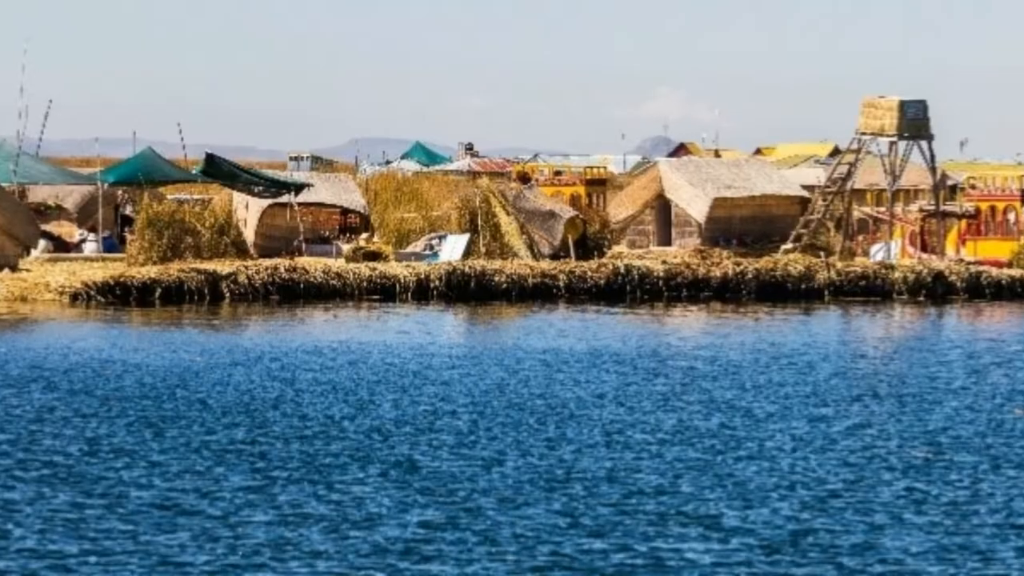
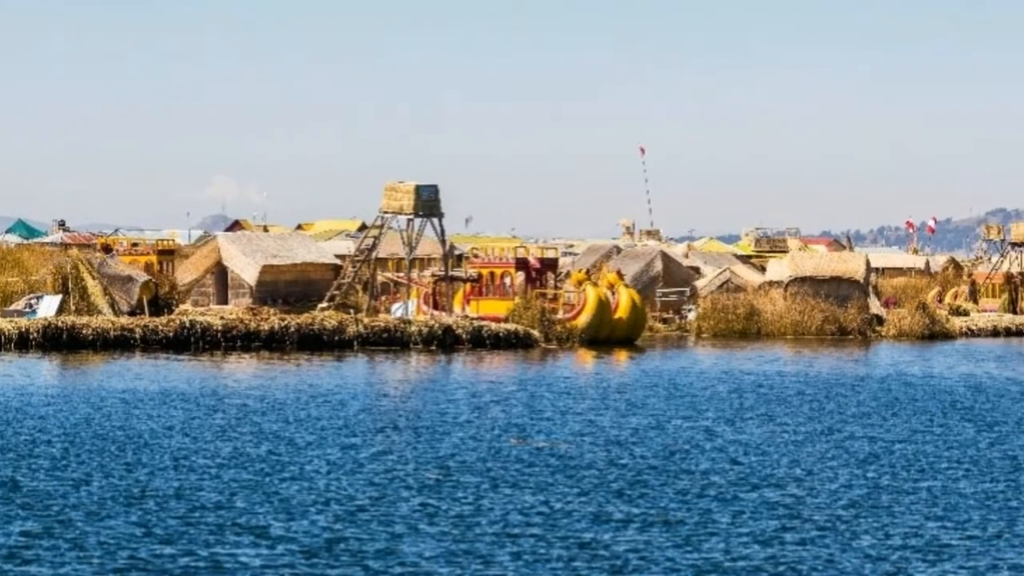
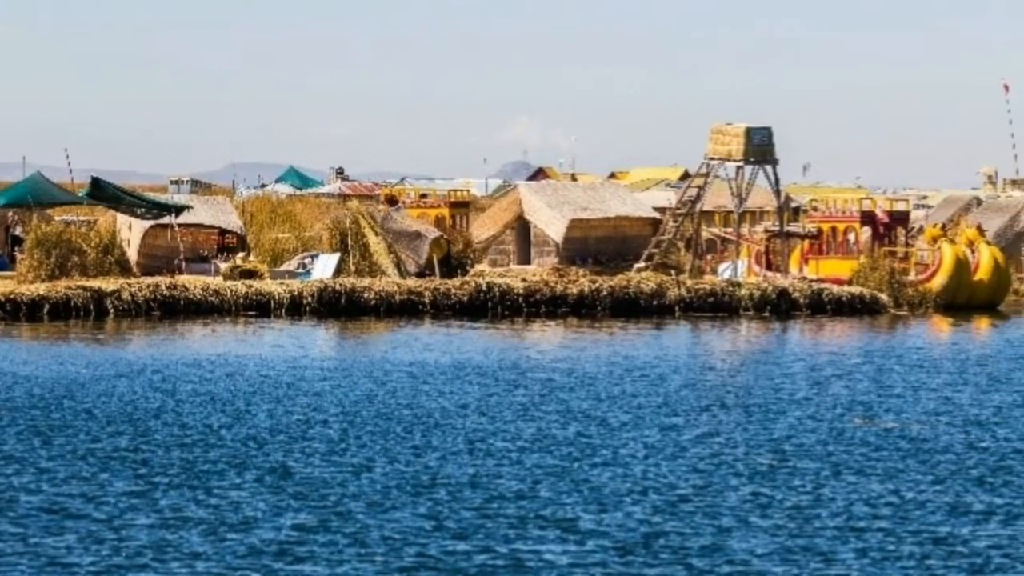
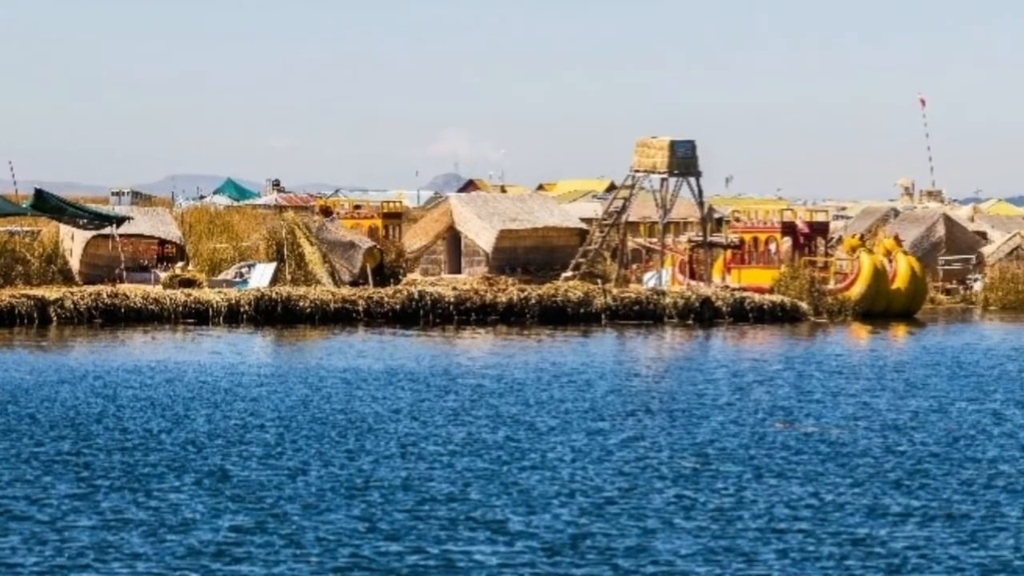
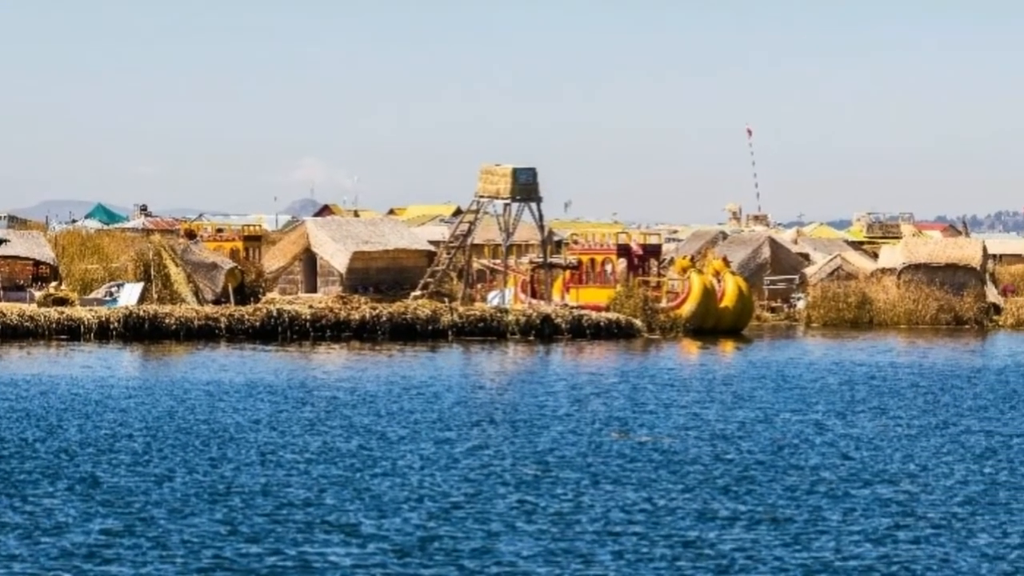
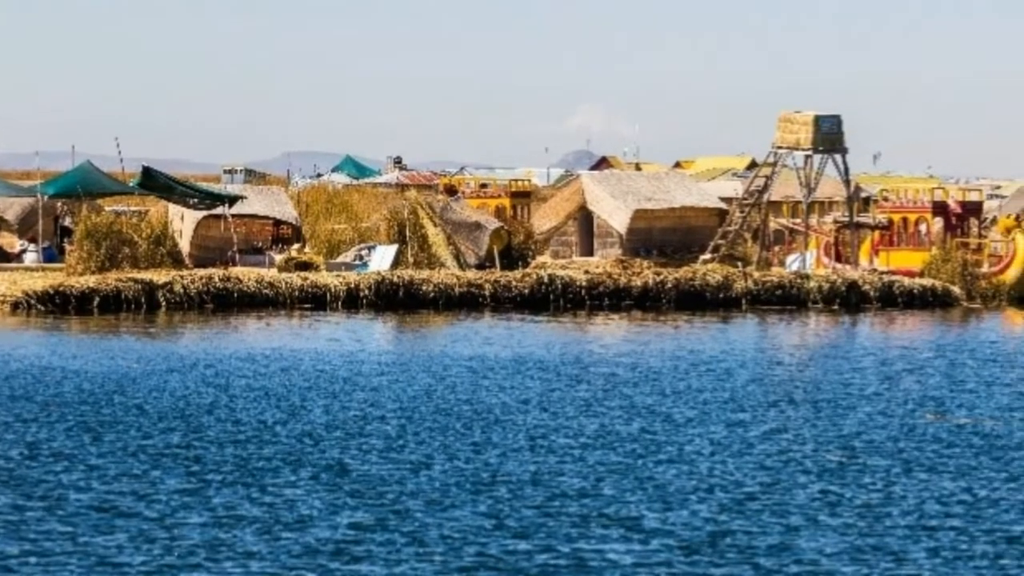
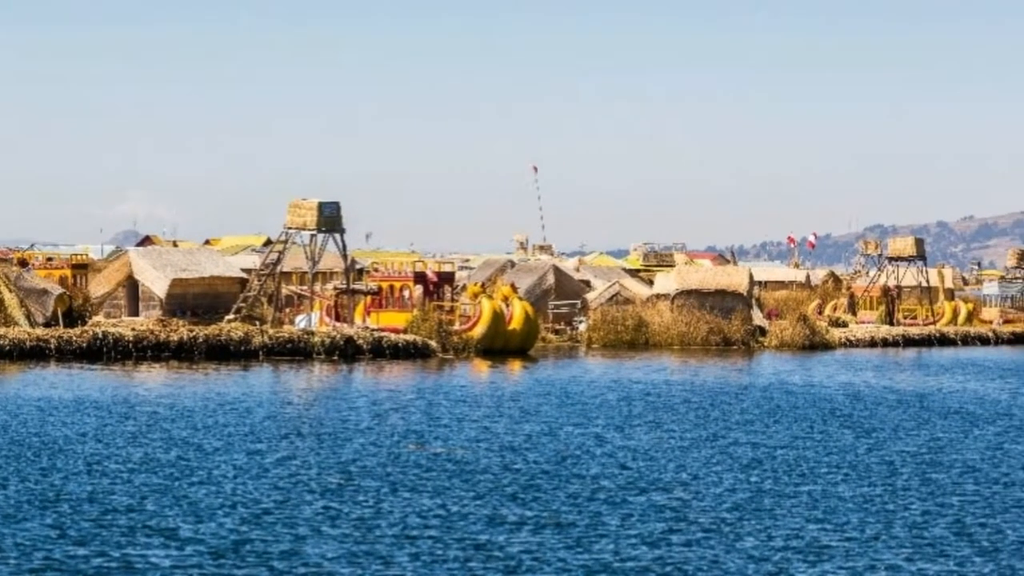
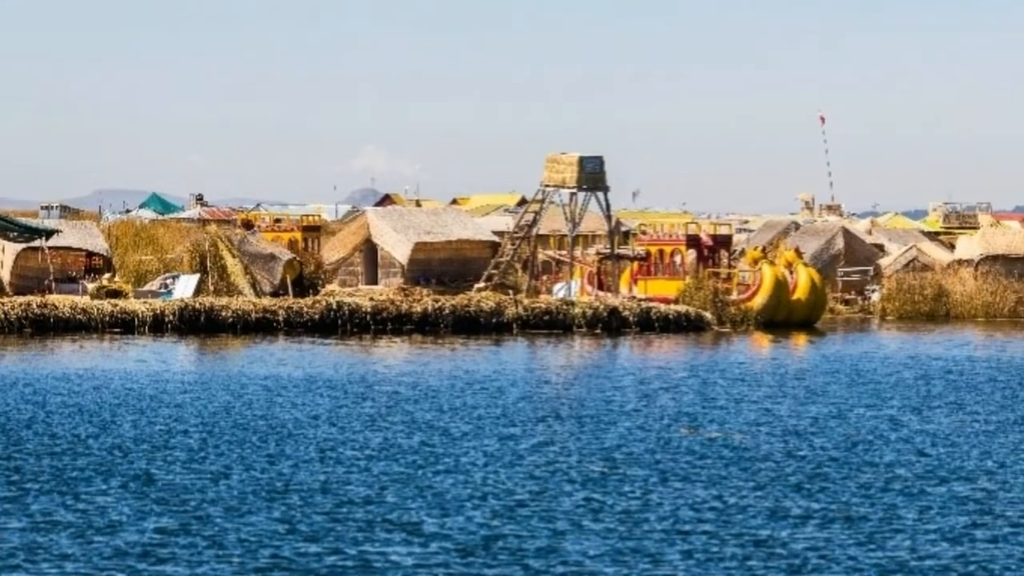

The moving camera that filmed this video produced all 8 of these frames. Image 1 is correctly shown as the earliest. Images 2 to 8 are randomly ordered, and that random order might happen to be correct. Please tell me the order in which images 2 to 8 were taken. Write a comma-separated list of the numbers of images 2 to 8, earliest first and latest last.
6, 3, 4, 8, 5, 2, 7
